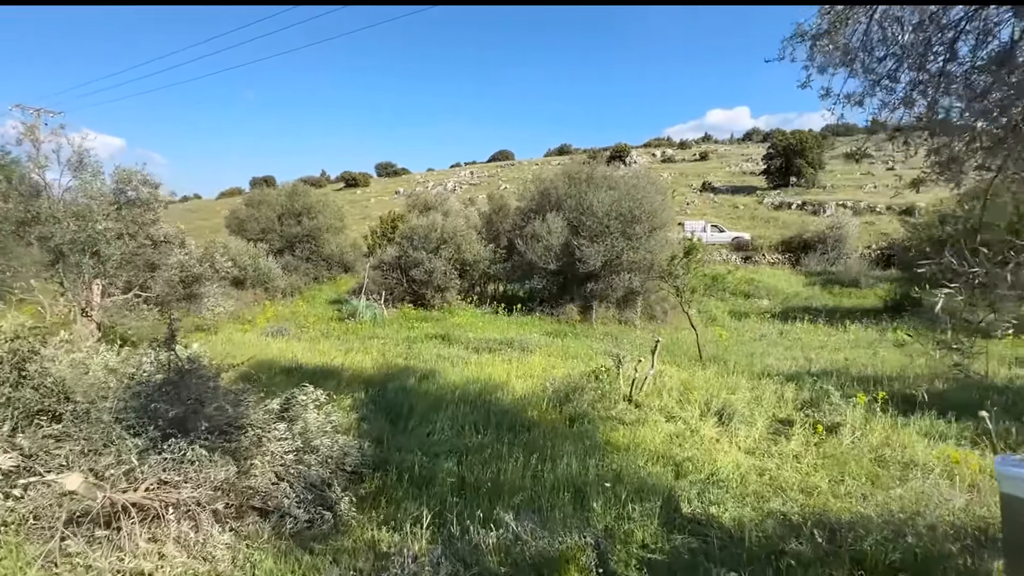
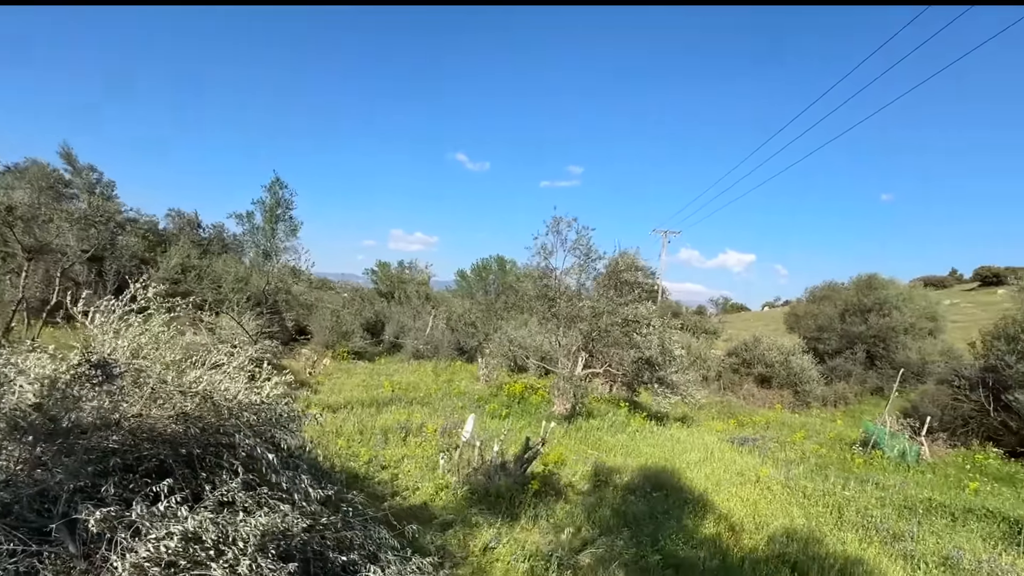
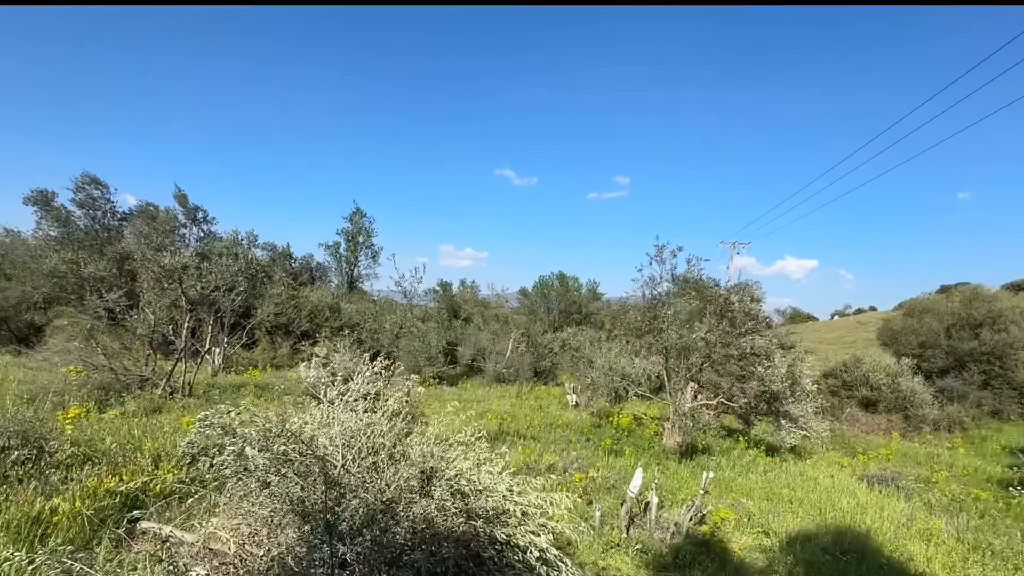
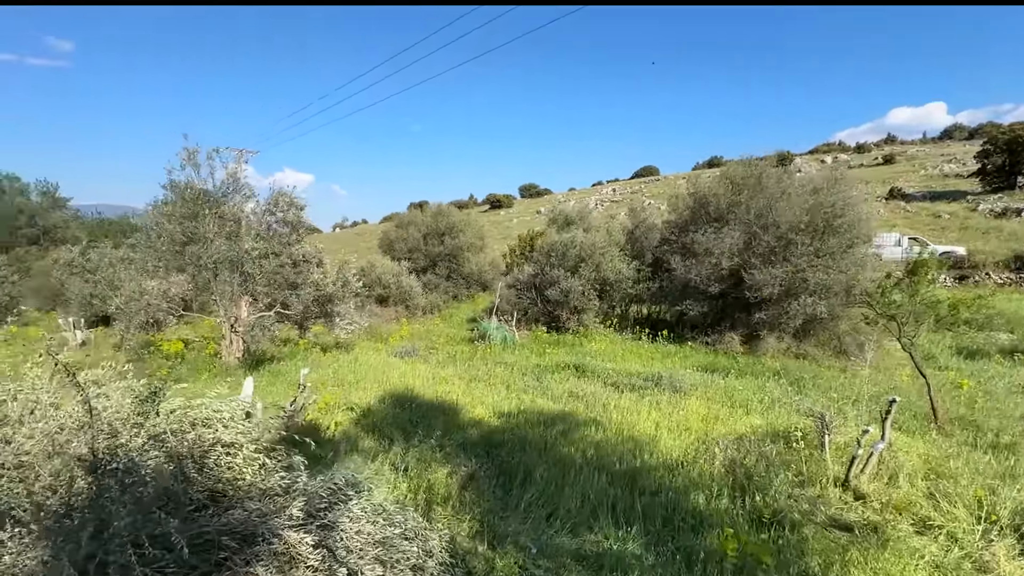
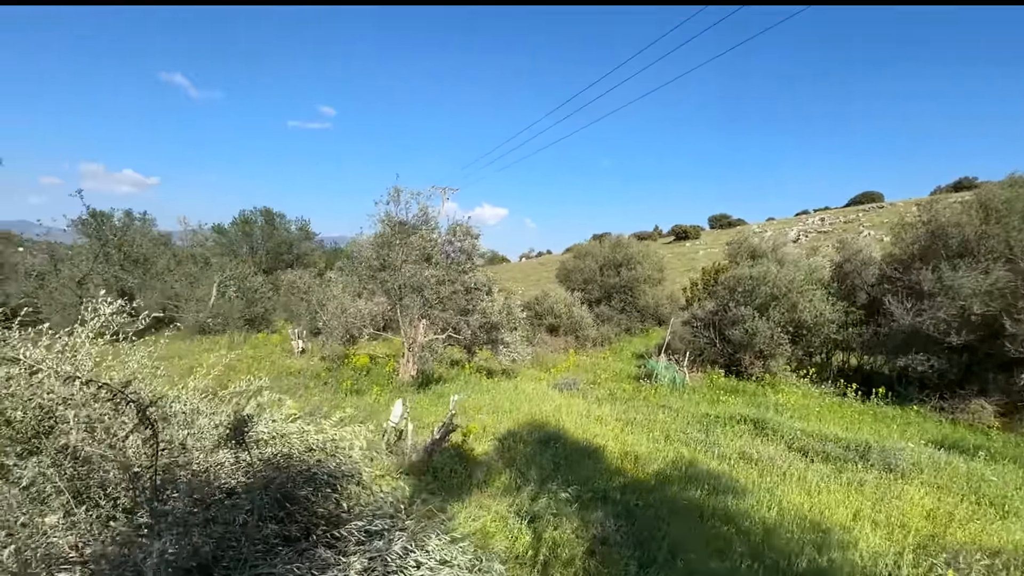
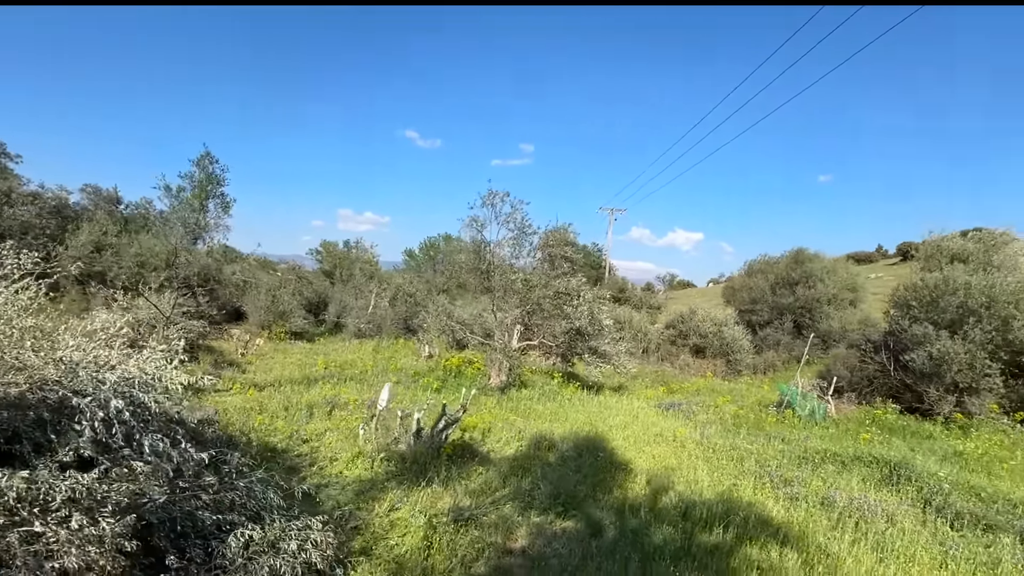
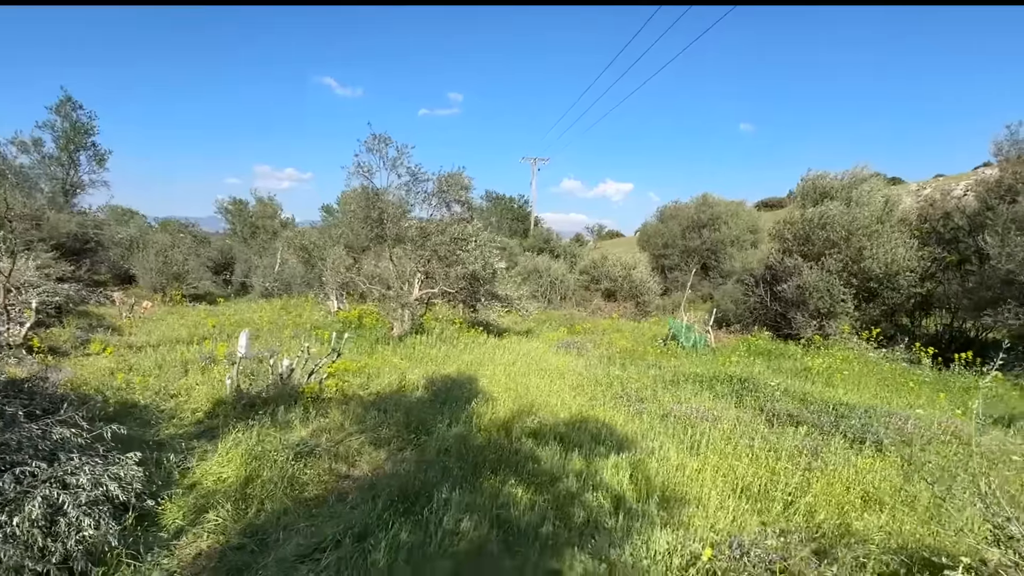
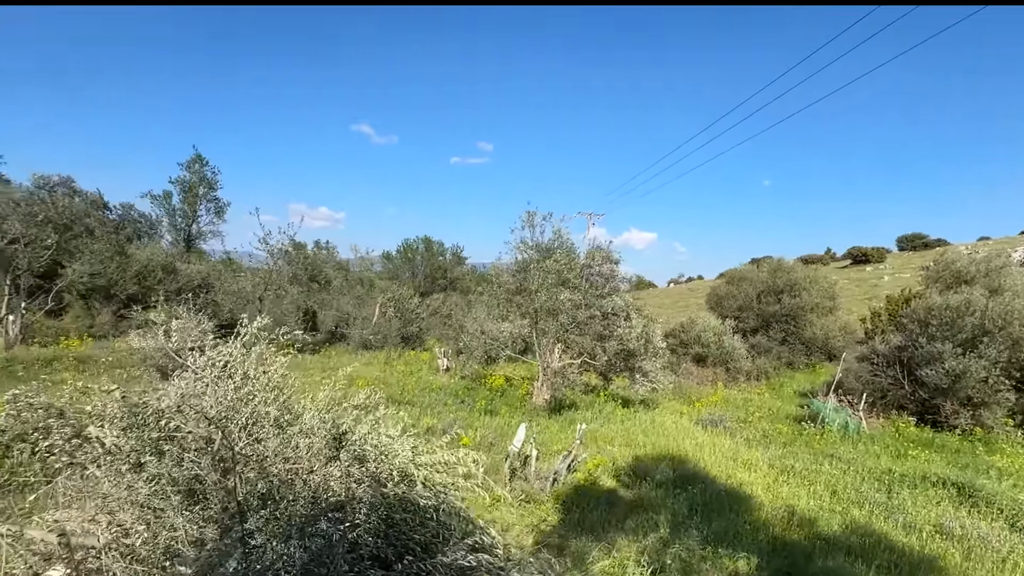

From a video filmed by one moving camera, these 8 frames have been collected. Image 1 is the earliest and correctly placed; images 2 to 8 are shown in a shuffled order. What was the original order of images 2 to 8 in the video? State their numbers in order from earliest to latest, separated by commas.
4, 5, 8, 3, 2, 6, 7
